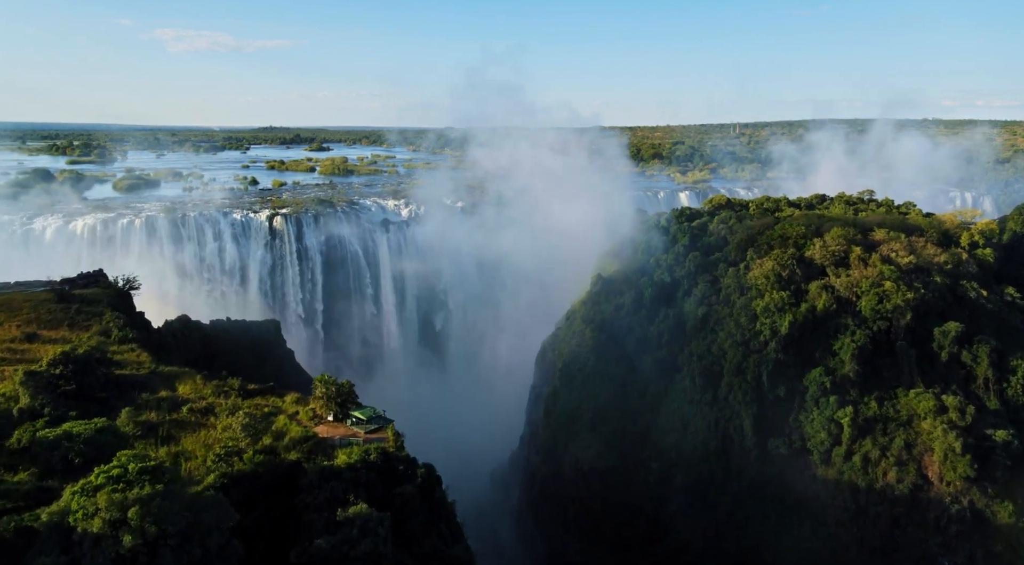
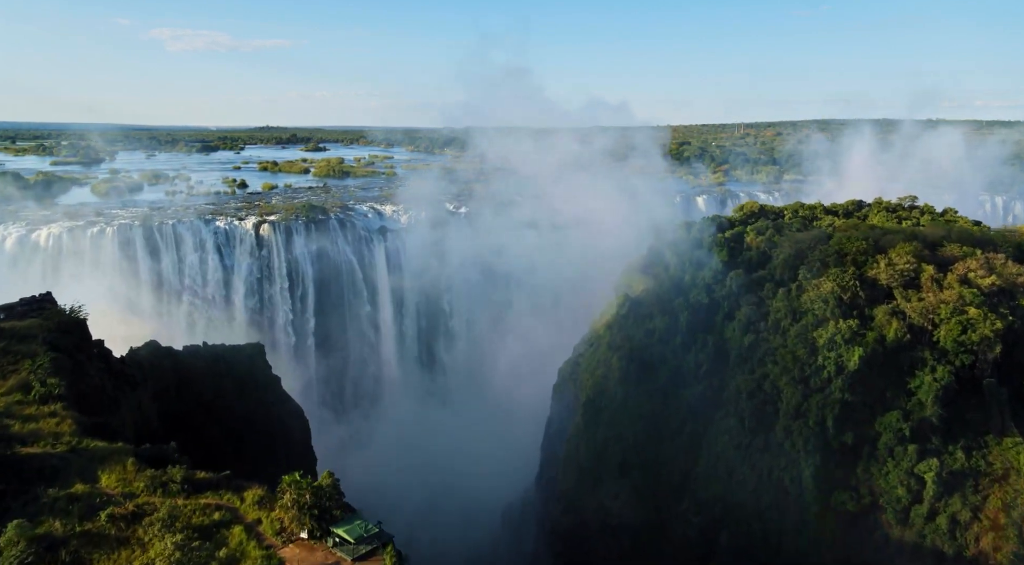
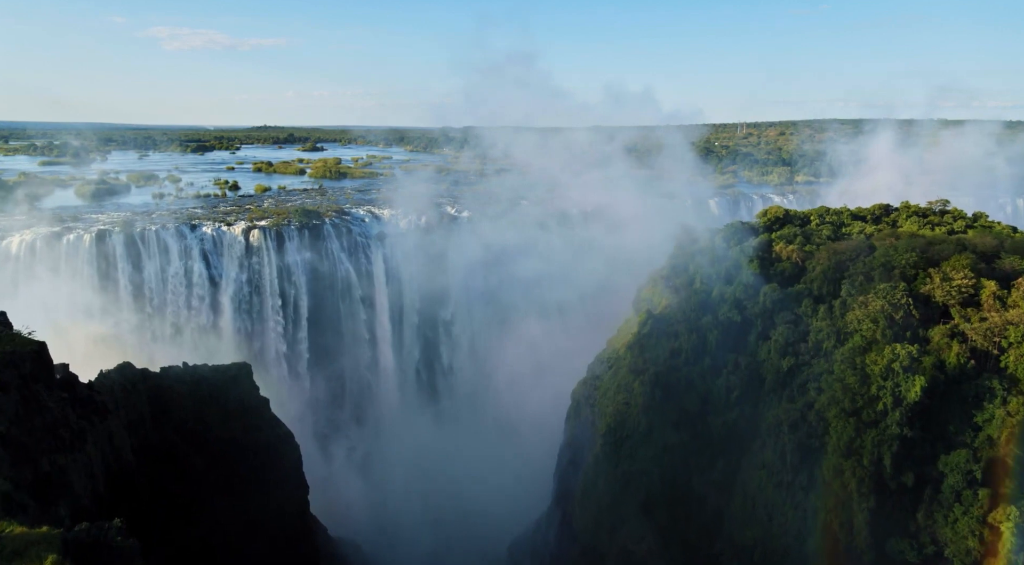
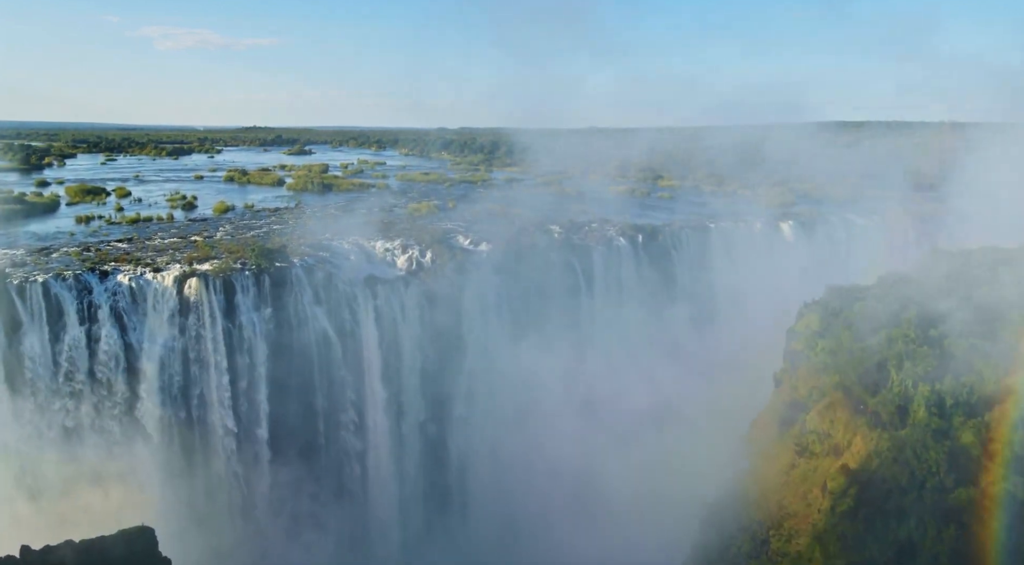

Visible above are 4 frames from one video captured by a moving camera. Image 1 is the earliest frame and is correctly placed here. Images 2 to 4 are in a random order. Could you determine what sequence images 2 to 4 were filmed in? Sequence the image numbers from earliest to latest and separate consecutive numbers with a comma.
2, 3, 4
